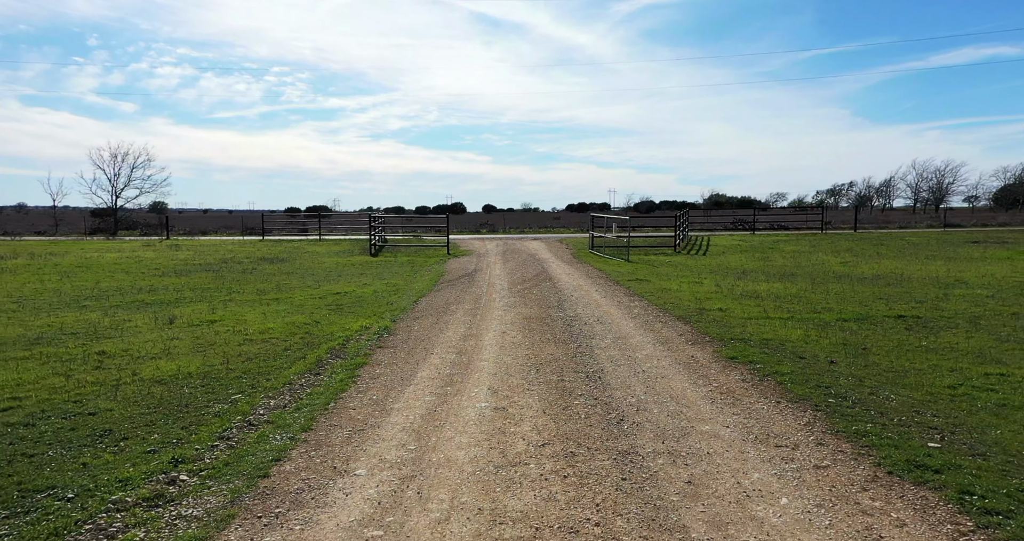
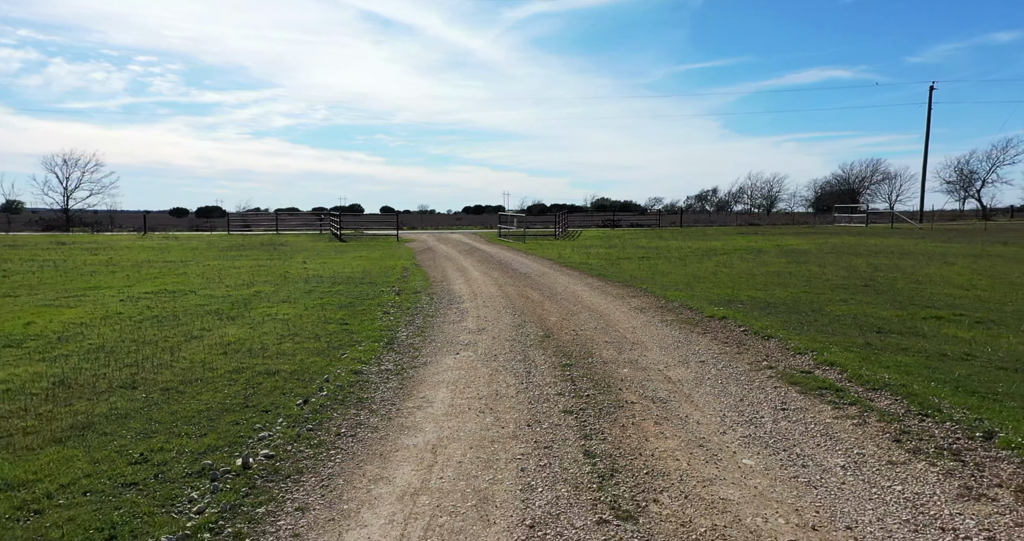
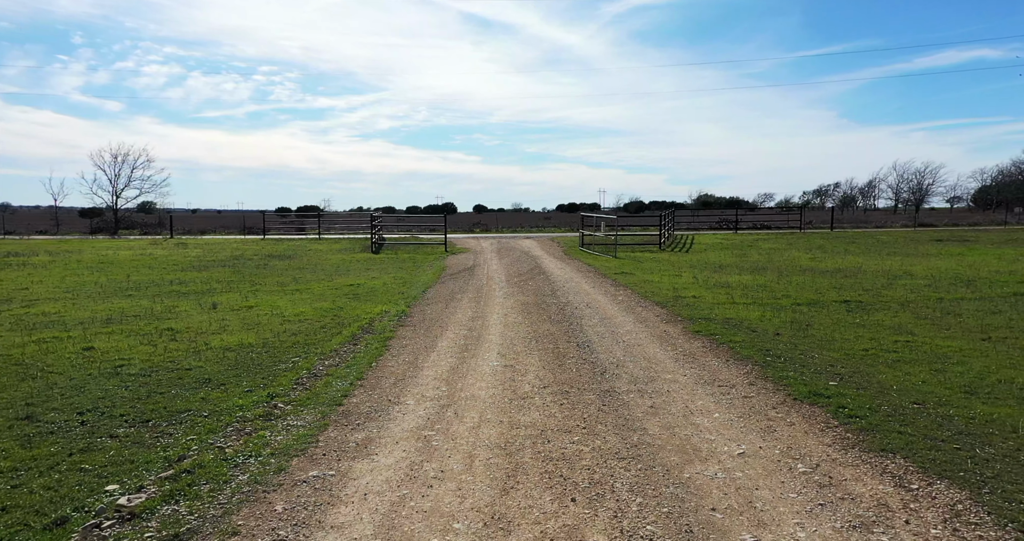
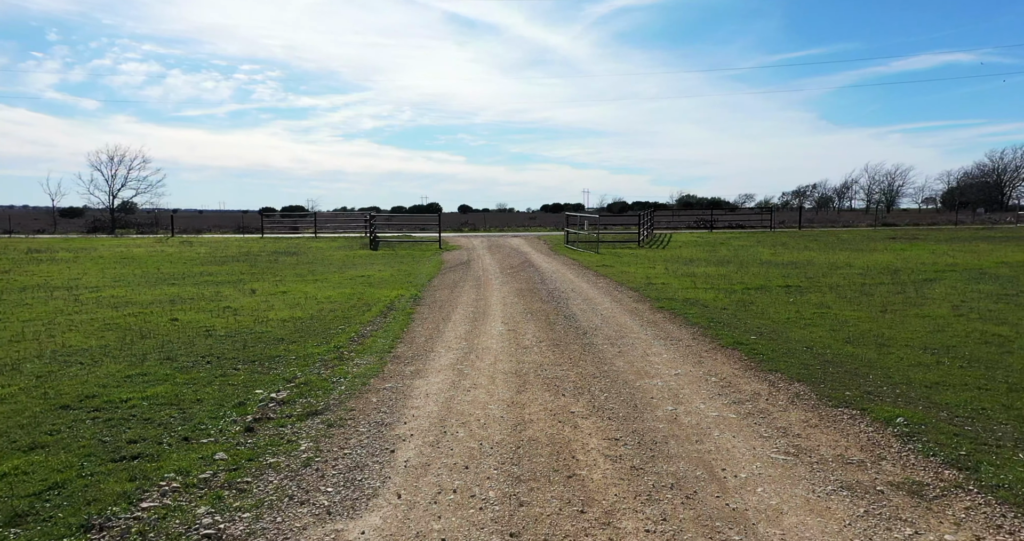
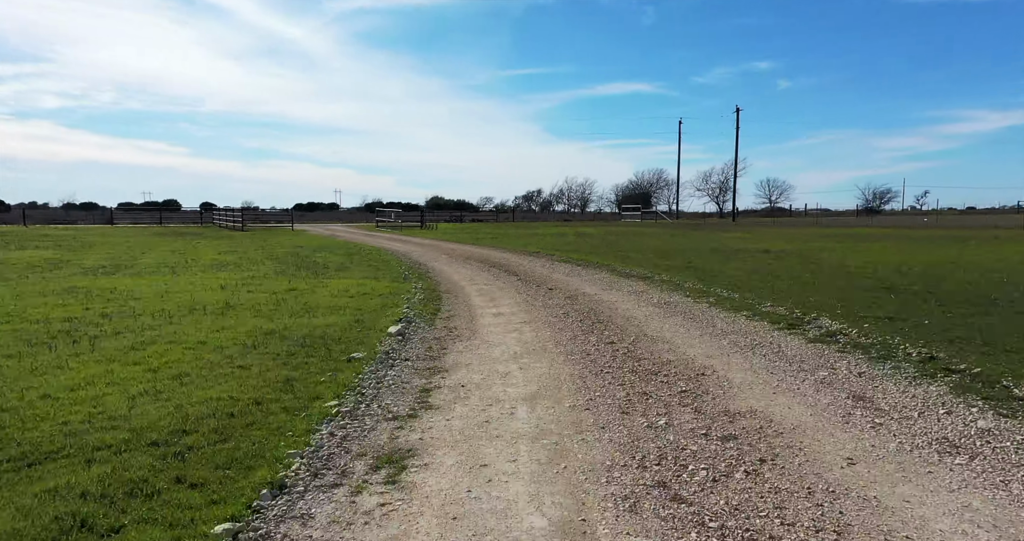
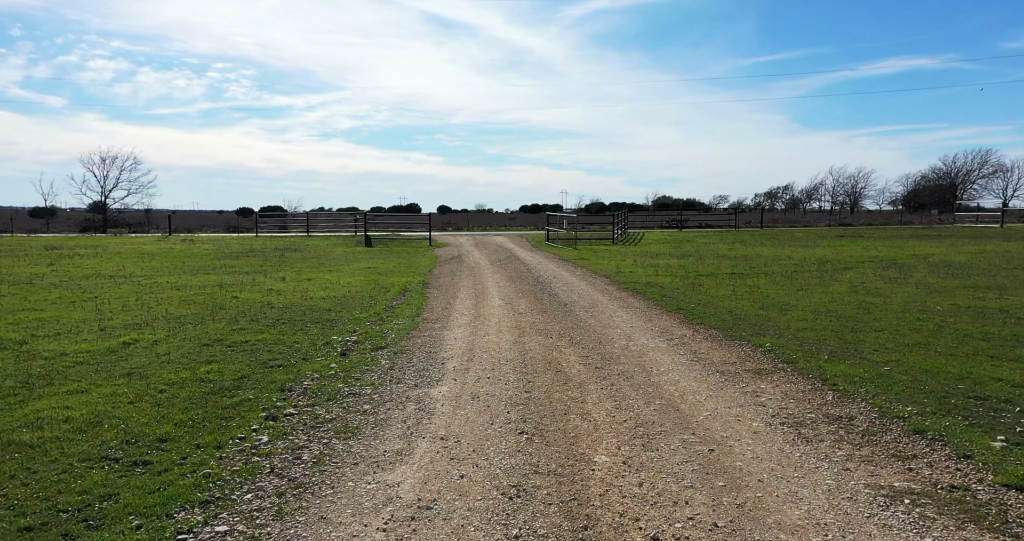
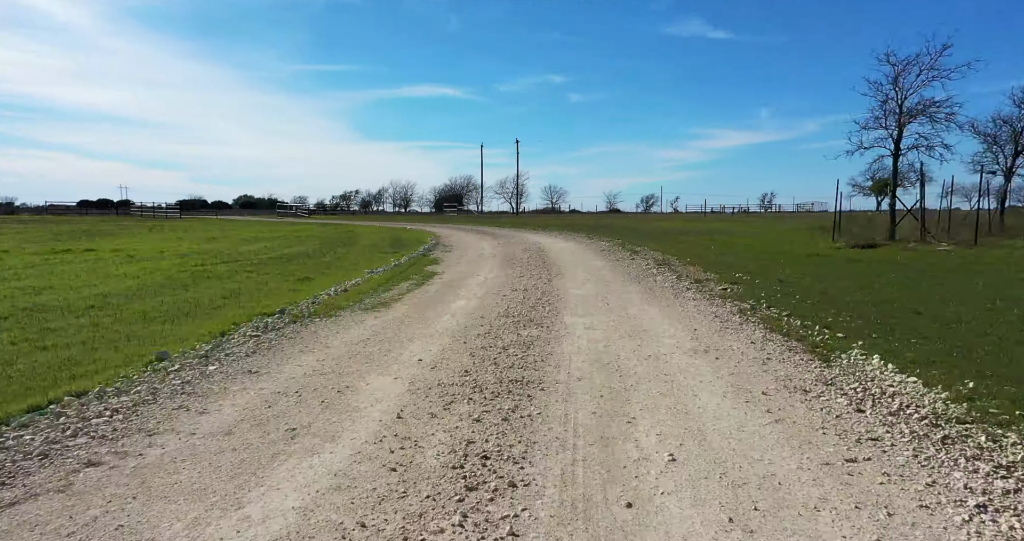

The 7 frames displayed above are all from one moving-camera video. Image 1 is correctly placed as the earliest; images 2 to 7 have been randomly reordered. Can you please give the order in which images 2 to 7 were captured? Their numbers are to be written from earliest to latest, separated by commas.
3, 4, 6, 2, 5, 7
